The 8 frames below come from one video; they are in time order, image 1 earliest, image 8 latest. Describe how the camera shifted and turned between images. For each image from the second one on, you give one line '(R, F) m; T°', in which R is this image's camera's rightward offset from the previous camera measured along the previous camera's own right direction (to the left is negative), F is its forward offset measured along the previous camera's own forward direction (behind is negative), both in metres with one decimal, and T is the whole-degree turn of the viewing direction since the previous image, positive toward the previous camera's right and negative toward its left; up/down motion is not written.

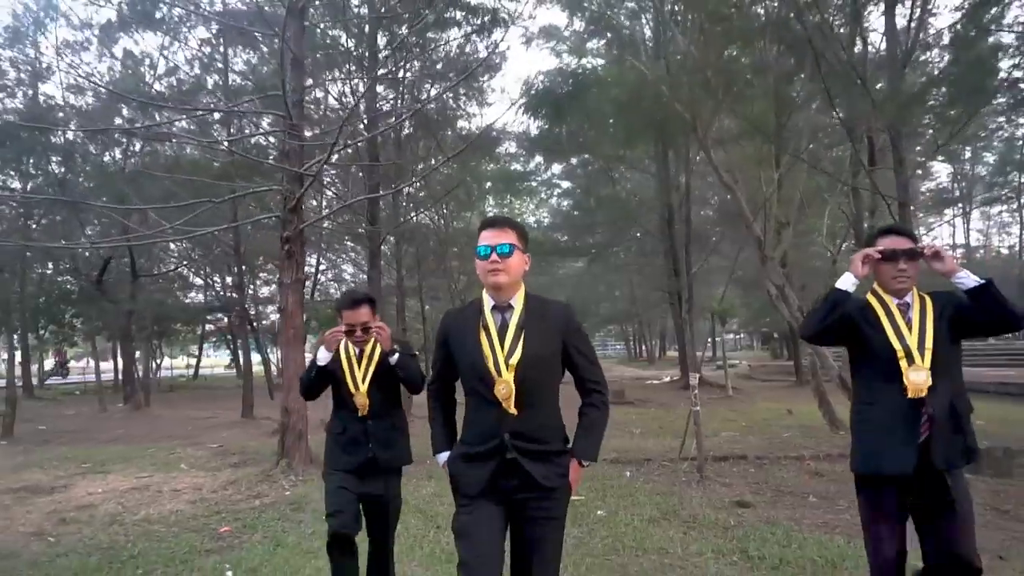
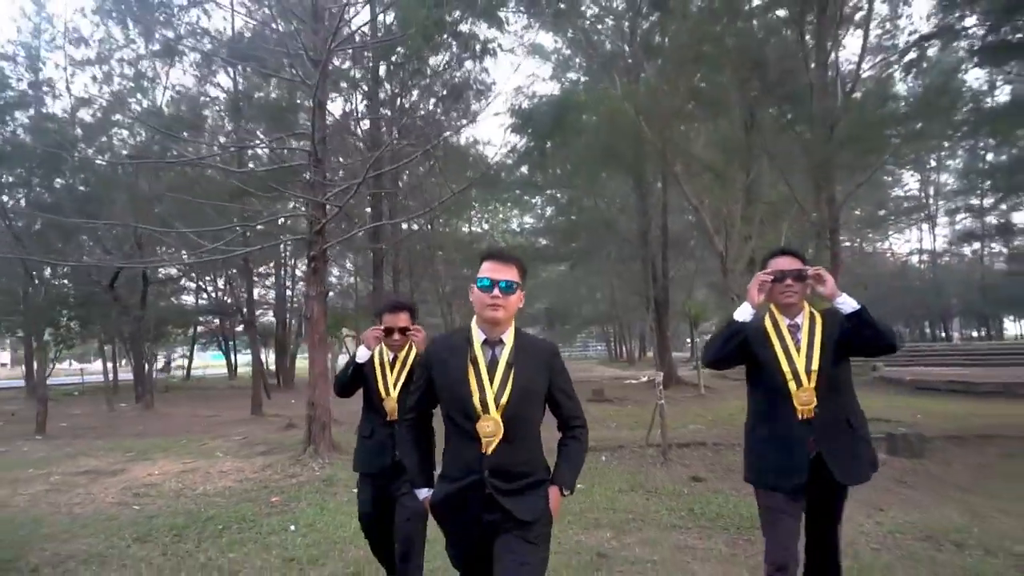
(-0.1, -1.1) m; +1°
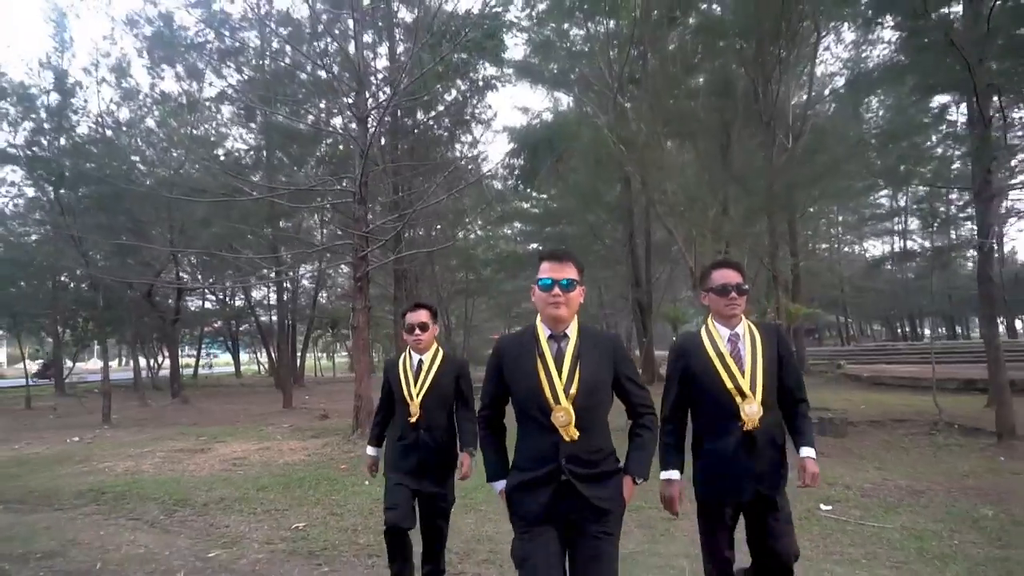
(-0.3, -1.8) m; +1°
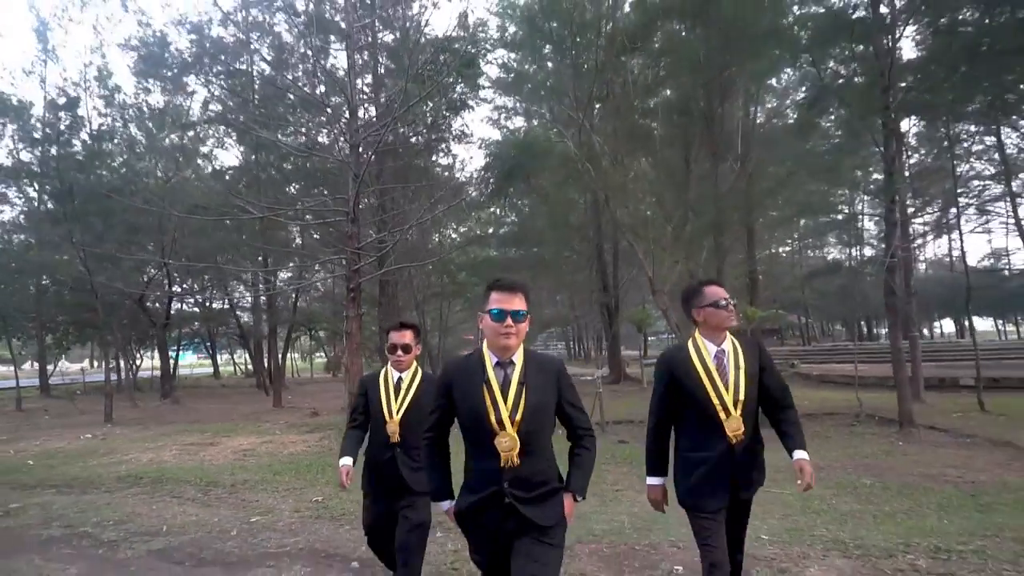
(-0.1, -1.2) m; +2°
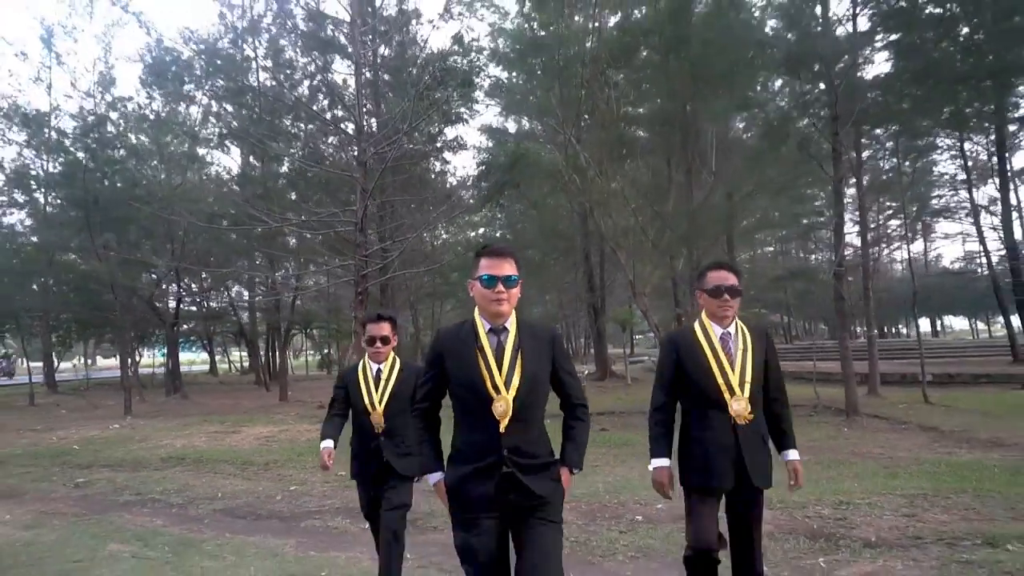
(-0.1, -1.1) m; +1°
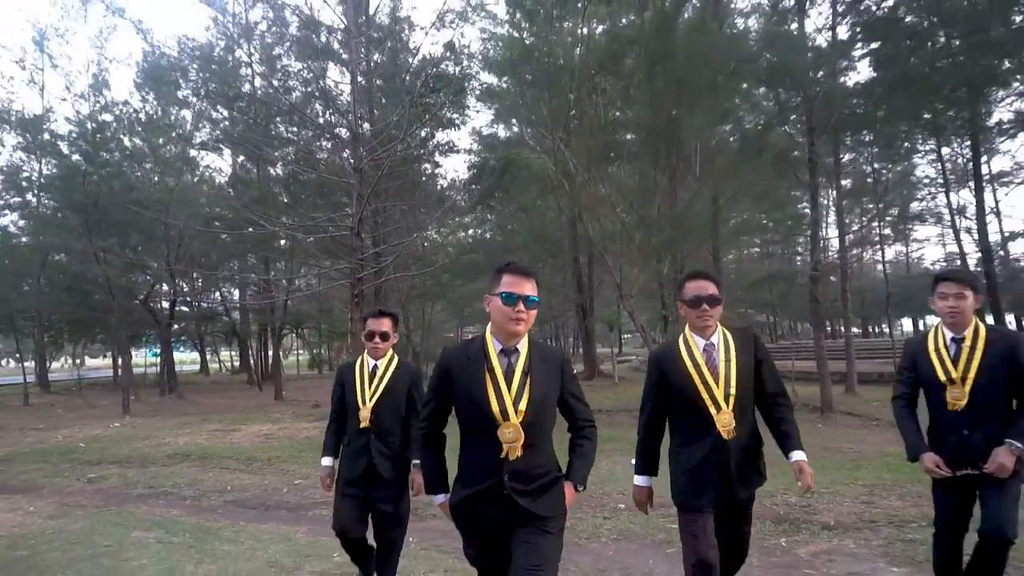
(0.0, -0.4) m; +1°
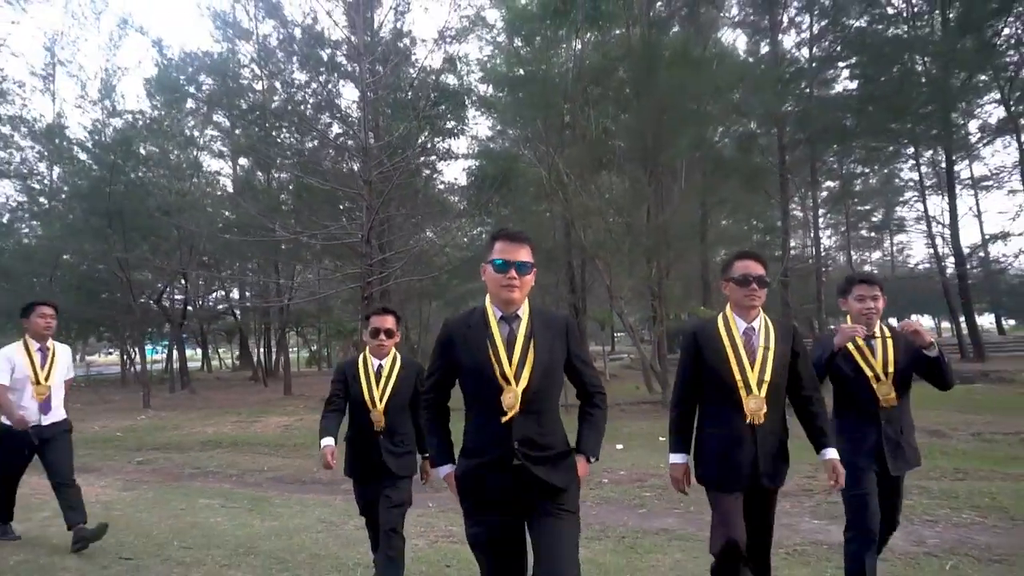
(-0.1, -1.0) m; 0°
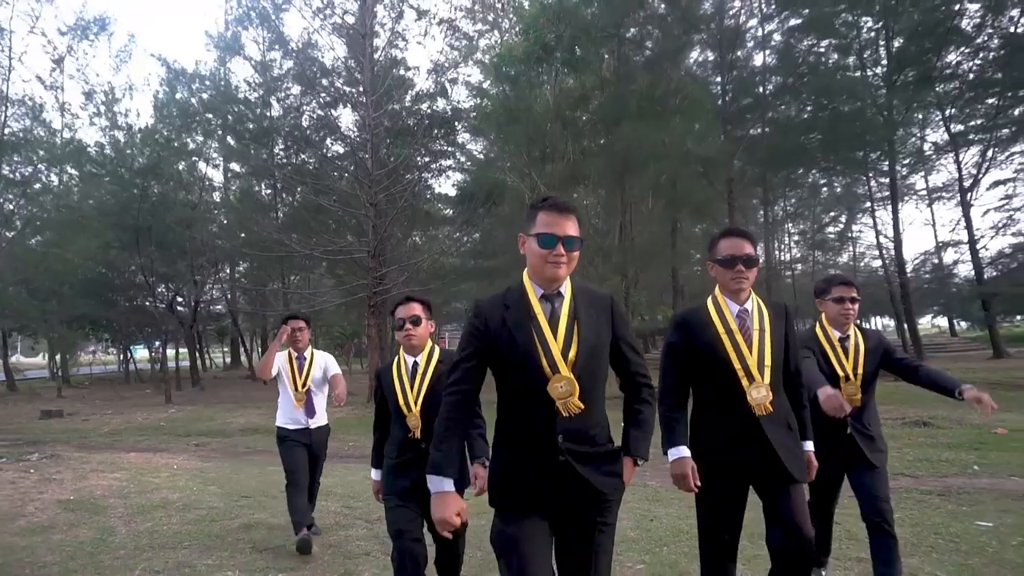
(-0.2, -2.0) m; +2°
